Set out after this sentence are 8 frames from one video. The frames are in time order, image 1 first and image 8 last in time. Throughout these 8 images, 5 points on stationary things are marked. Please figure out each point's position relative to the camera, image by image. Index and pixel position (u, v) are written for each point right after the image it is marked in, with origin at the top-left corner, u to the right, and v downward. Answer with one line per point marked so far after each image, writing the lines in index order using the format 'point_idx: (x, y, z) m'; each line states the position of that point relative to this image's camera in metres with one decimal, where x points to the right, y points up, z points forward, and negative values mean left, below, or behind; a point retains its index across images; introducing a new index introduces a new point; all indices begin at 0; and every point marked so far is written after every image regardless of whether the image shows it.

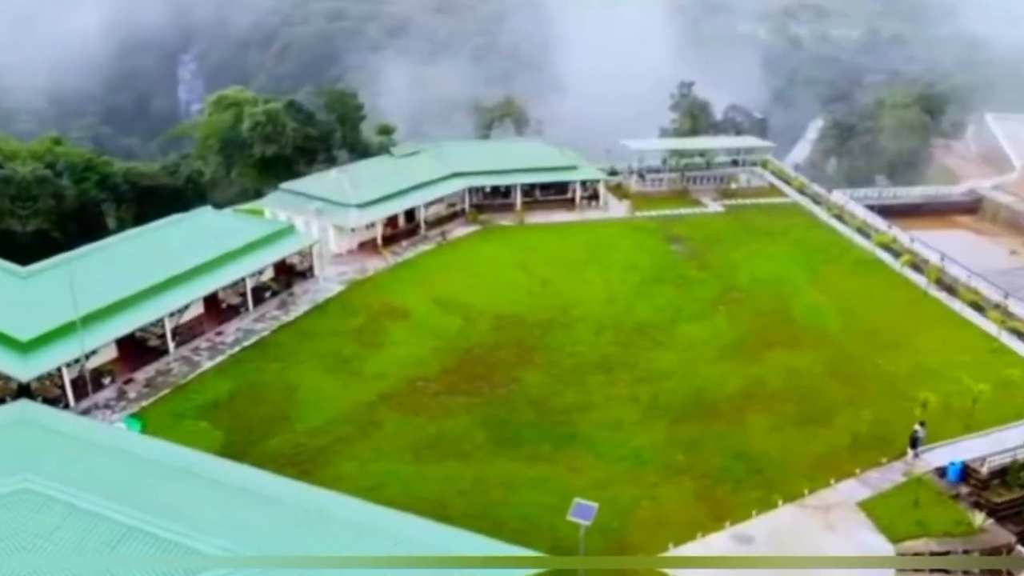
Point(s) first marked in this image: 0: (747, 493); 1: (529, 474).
0: (+3.6, -3.1, +13.1) m
1: (+0.3, -2.9, +13.5) m
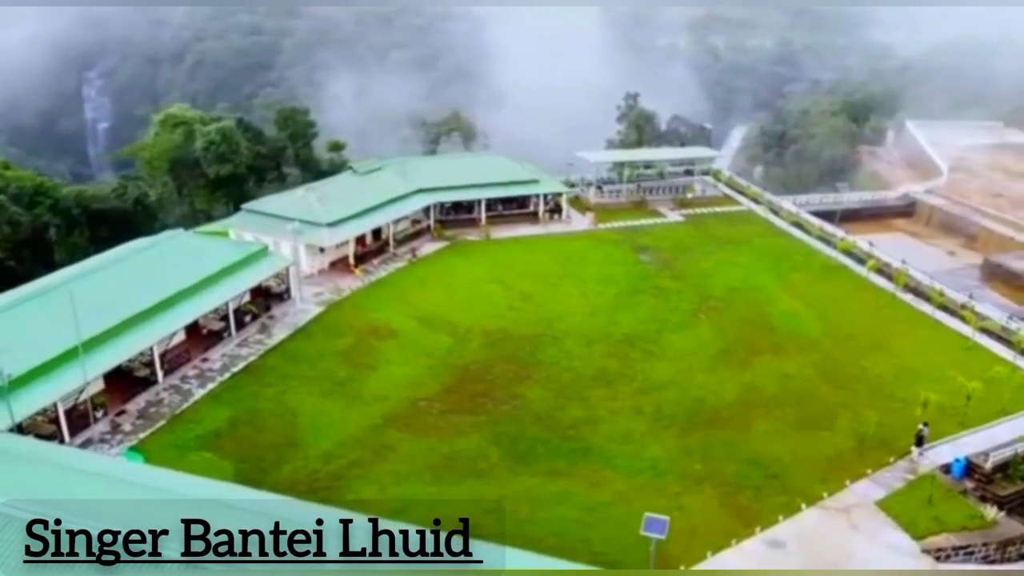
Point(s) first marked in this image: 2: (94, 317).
0: (+4.0, -3.2, +13.2) m
1: (+0.7, -3.1, +13.4) m
2: (-7.3, -0.6, +15.6) m
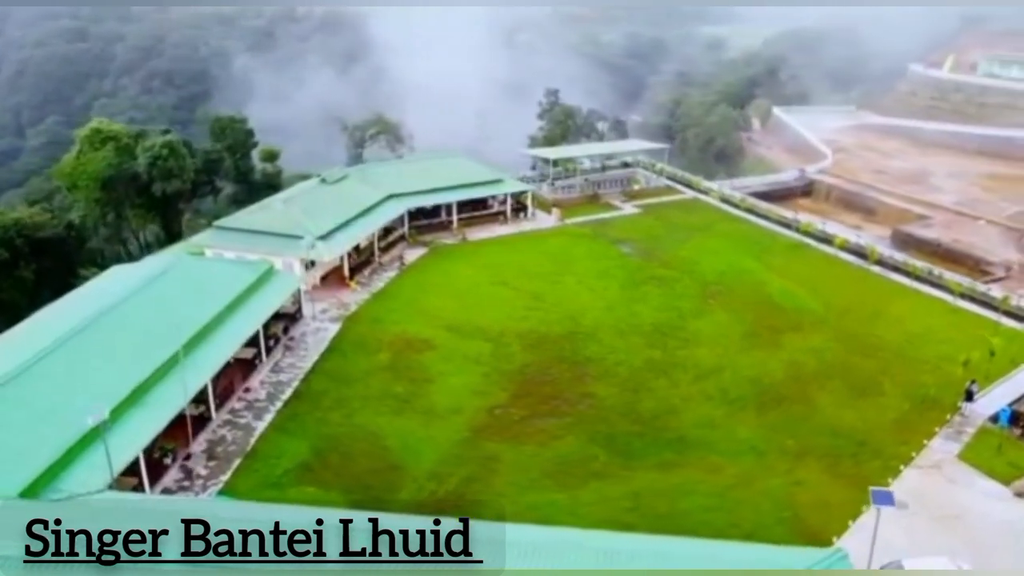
0: (+5.8, -2.8, +14.1) m
1: (+2.6, -3.0, +13.6) m
2: (-5.9, -1.1, +14.2) m
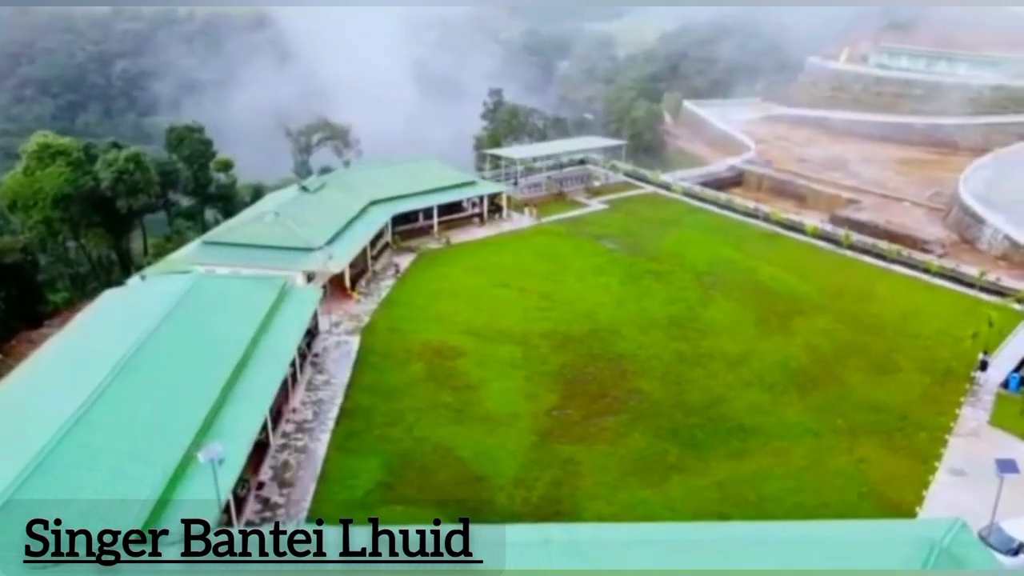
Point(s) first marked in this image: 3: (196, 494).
0: (+7.0, -2.5, +15.0) m
1: (+3.8, -2.9, +14.0) m
2: (-4.7, -1.5, +13.4) m
3: (-4.0, -2.7, +11.4) m
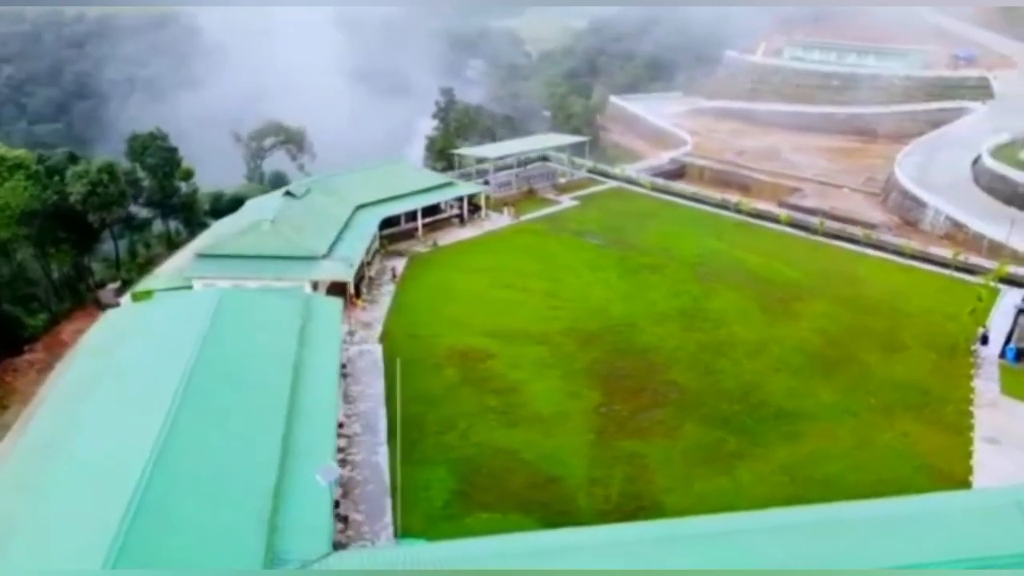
0: (+7.9, -2.2, +15.8) m
1: (+4.9, -2.7, +14.5) m
2: (-3.6, -1.7, +12.8) m
3: (-2.6, -2.8, +10.9) m
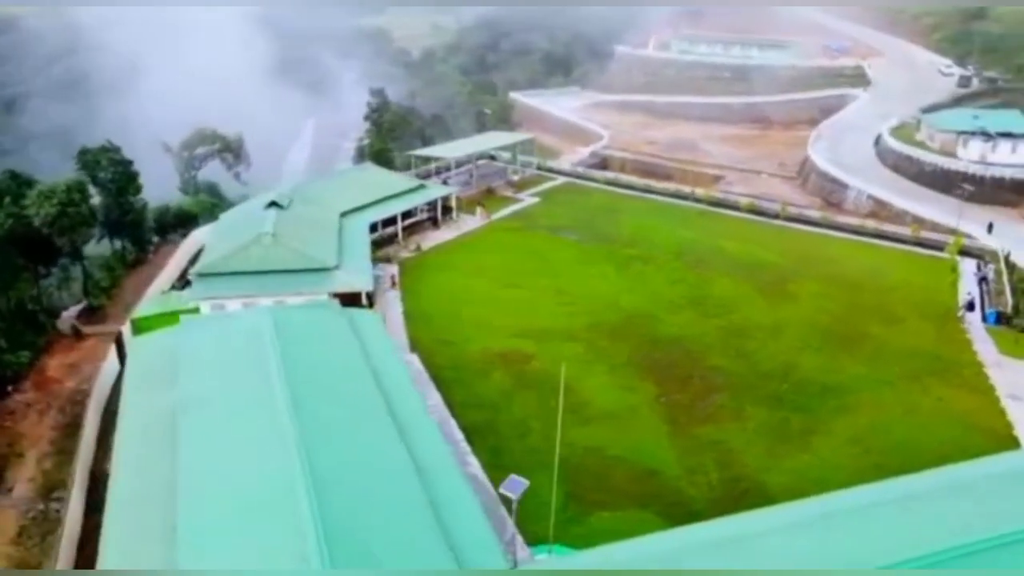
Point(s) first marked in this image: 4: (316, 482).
0: (+8.9, -1.7, +17.2) m
1: (+6.2, -2.3, +15.4) m
2: (-1.9, -1.9, +12.3) m
3: (-0.6, -3.0, +10.6) m
4: (-2.3, -2.3, +10.4) m
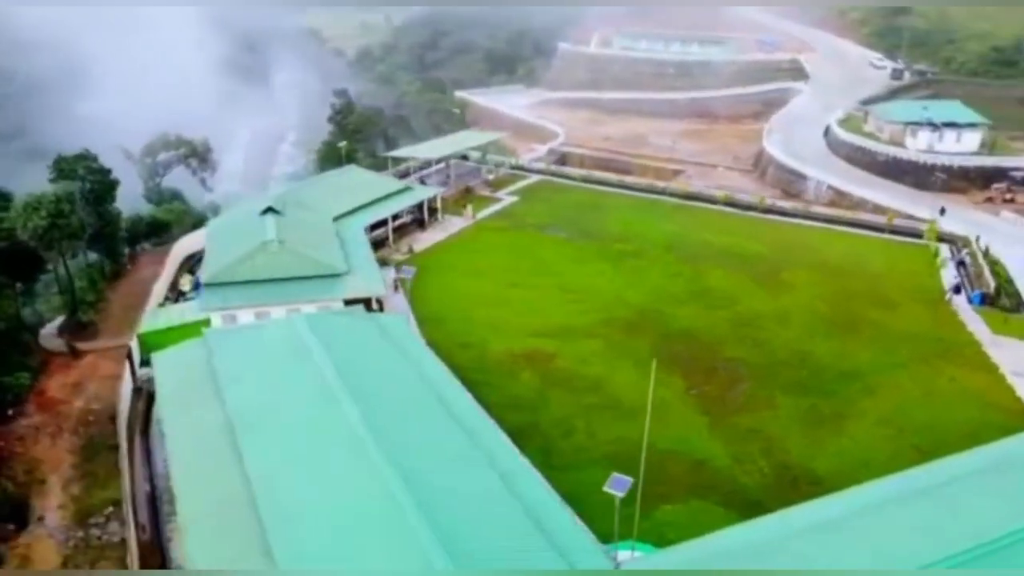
0: (+9.3, -1.3, +18.0) m
1: (+6.9, -2.1, +15.9) m
2: (-0.9, -1.9, +12.1) m
3: (+0.6, -3.0, +10.6) m
4: (-1.2, -2.4, +10.2) m
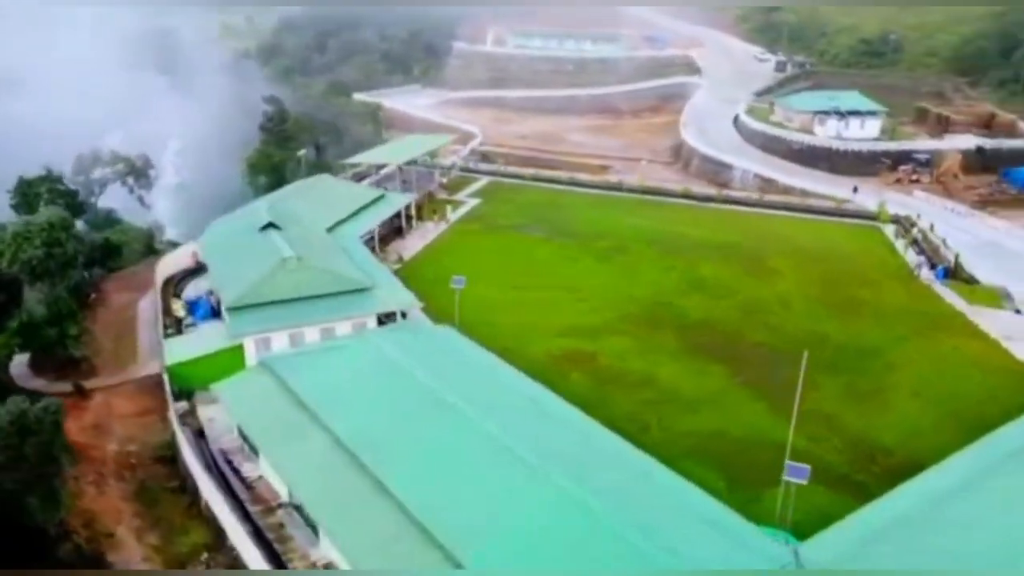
0: (+9.9, -0.8, +19.6) m
1: (+7.9, -1.7, +17.2) m
2: (+0.9, -2.0, +12.1) m
3: (+2.7, -3.0, +10.8) m
4: (+1.0, -2.5, +10.1) m
